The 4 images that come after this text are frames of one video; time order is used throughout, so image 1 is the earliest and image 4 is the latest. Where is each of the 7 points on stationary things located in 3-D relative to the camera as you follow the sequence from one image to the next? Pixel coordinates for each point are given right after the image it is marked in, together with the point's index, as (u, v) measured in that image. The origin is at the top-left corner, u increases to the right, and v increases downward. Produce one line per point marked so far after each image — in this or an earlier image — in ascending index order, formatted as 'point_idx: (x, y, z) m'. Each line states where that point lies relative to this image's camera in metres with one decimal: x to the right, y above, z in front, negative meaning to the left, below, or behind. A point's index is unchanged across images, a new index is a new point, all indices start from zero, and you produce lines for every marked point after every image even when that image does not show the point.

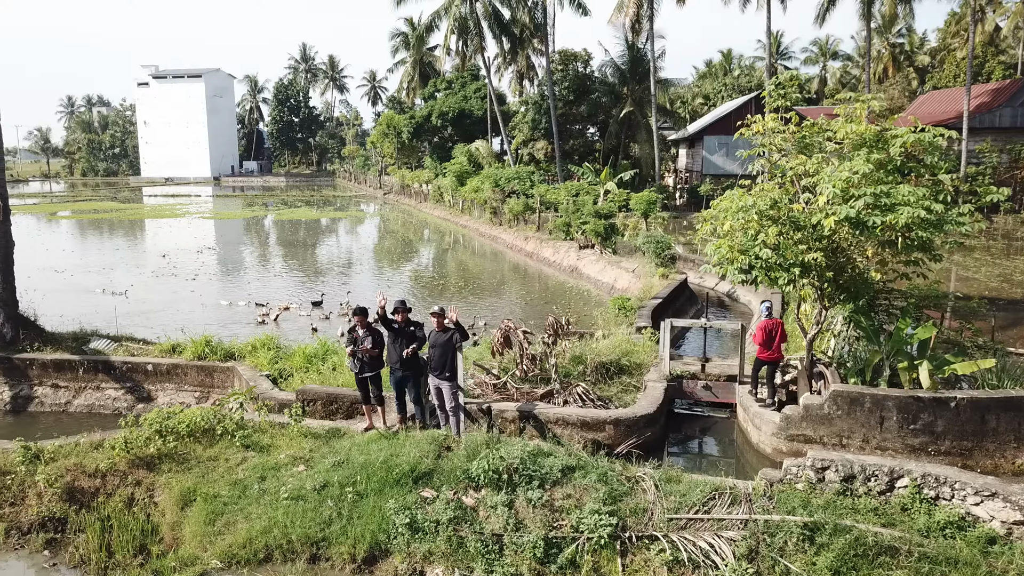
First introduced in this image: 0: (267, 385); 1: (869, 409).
0: (-2.5, -1.0, +8.4) m
1: (+2.8, -0.9, +6.4) m
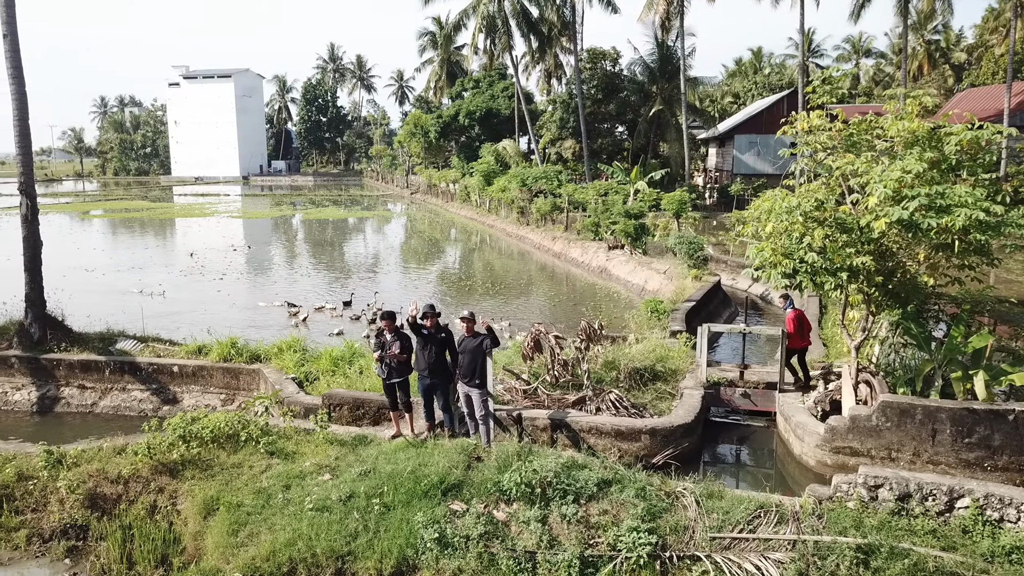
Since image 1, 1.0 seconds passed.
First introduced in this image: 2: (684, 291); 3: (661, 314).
0: (-2.2, -1.0, +8.3) m
1: (+3.0, -1.0, +6.1) m
2: (+2.9, 0.0, +13.7) m
3: (+2.1, -0.4, +11.4) m
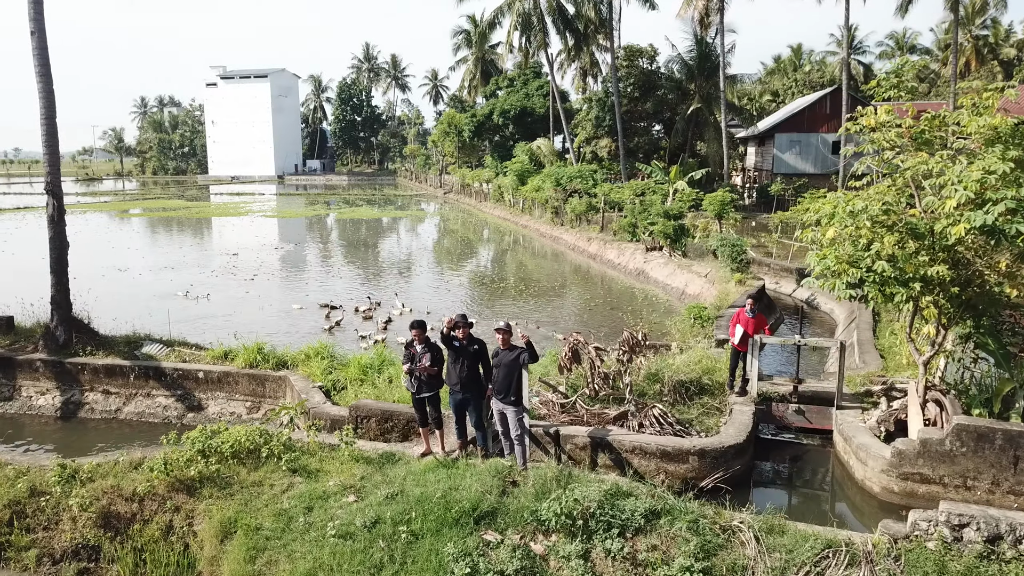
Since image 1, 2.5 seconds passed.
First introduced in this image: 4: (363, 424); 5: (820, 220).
0: (-1.9, -1.1, +7.9) m
1: (+3.3, -1.1, +5.5) m
2: (+3.4, -0.1, +13.1) m
3: (+2.5, -0.4, +10.9) m
4: (-1.3, -1.2, +7.2) m
5: (+2.4, +0.5, +6.4) m
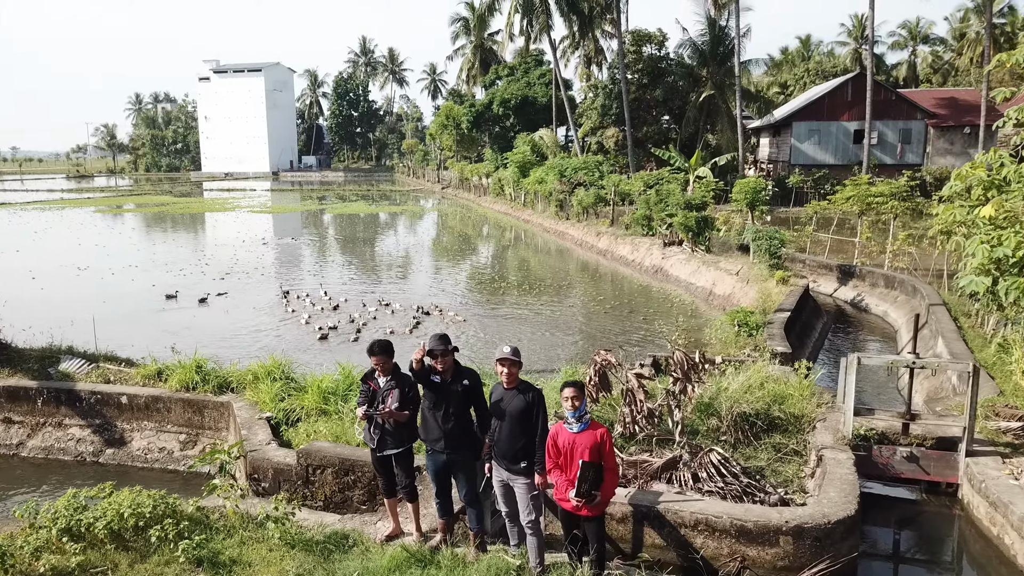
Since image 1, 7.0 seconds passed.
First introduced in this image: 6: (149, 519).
0: (-1.8, -1.1, +5.9) m
1: (+3.3, -1.1, +3.6) m
2: (+3.5, -0.1, +11.1) m
3: (+2.6, -0.4, +8.9) m
4: (-1.3, -1.2, +5.2) m
5: (+2.4, +0.5, +4.4) m
6: (-1.9, -1.2, +4.4) m
